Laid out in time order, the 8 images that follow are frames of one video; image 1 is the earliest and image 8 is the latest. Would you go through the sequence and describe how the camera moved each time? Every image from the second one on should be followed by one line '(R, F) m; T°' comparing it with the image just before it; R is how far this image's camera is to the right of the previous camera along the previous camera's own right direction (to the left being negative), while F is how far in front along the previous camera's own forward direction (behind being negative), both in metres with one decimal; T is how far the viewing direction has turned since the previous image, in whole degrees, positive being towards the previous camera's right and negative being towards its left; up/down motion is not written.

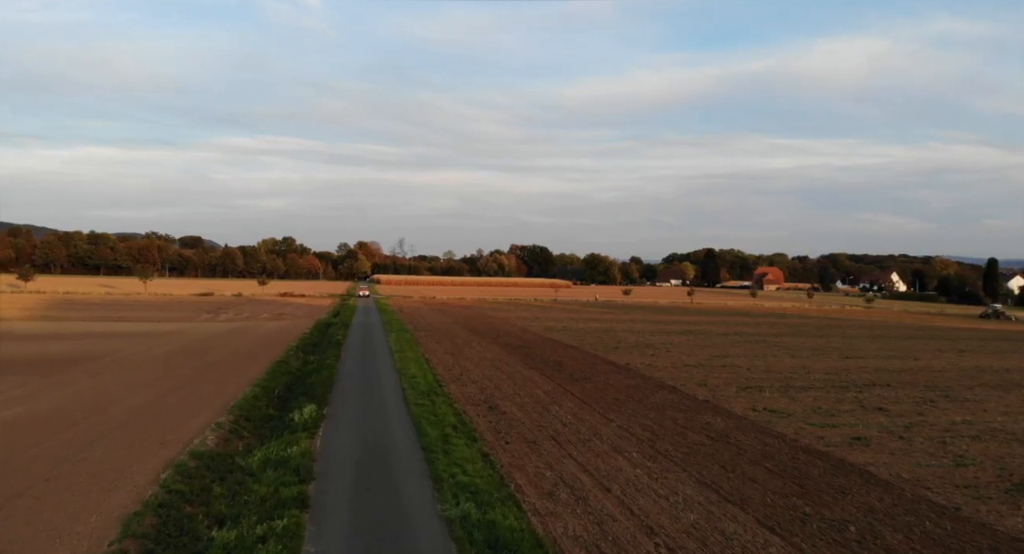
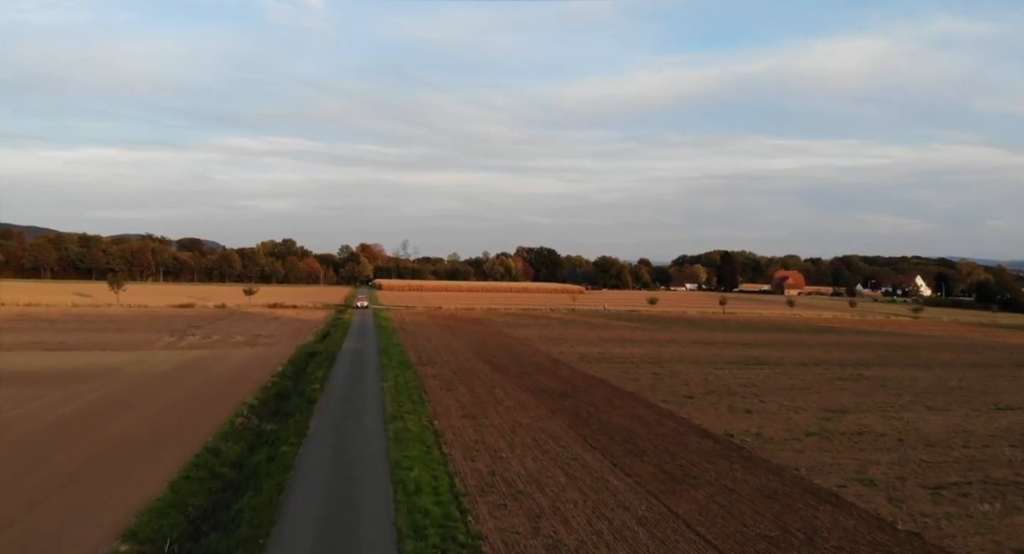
(-0.8, +6.0) m; 0°
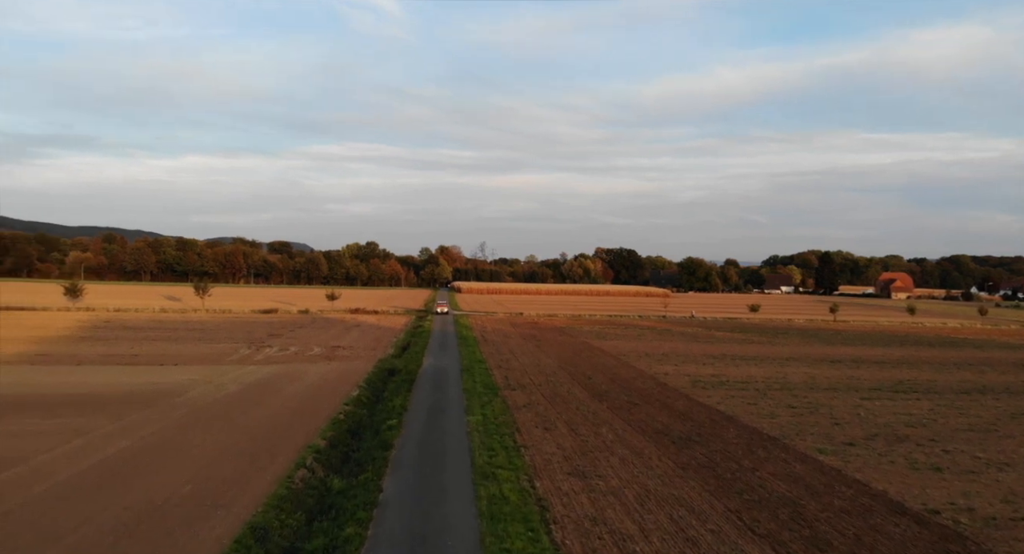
(-0.6, +2.9) m; -6°
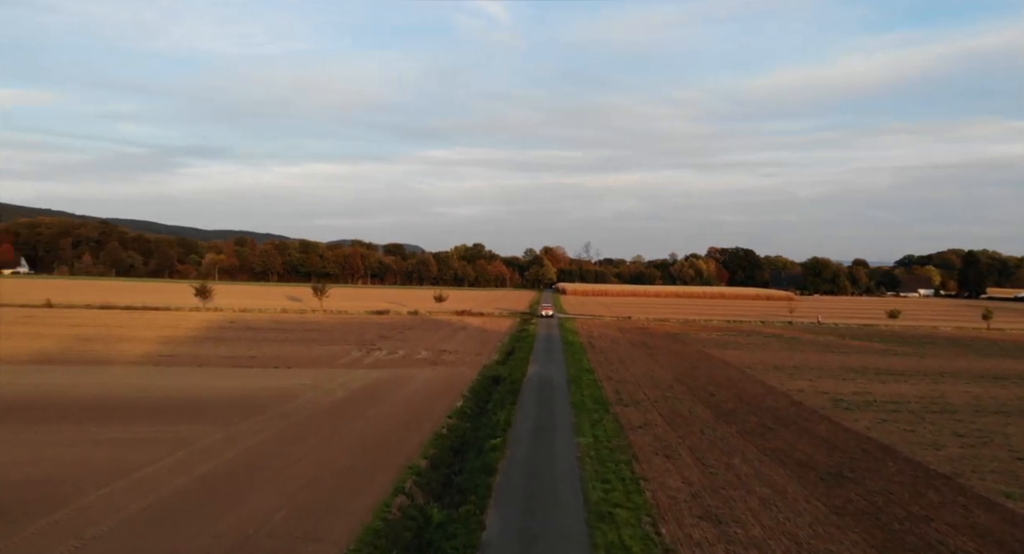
(-0.1, +1.3) m; -8°
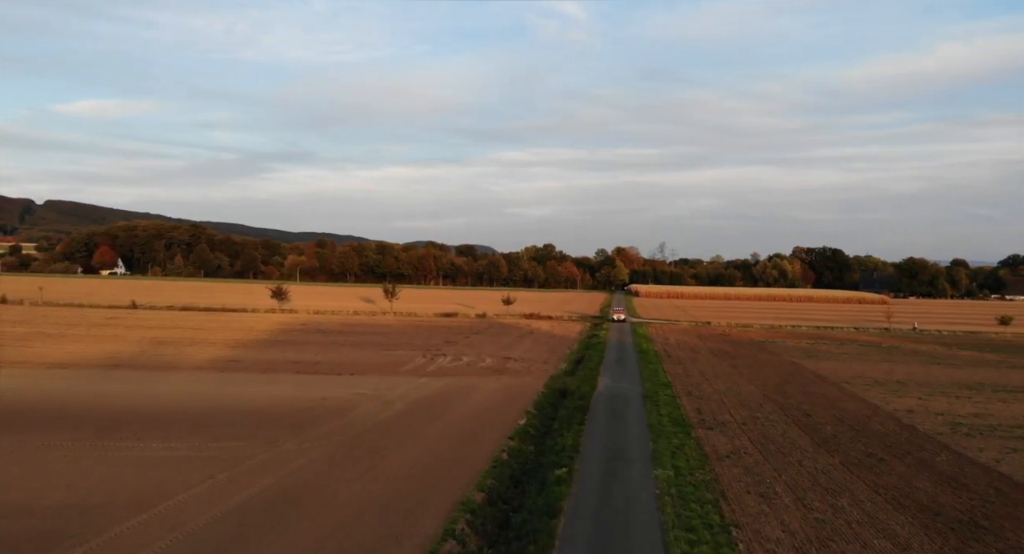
(+0.2, +1.5) m; -6°
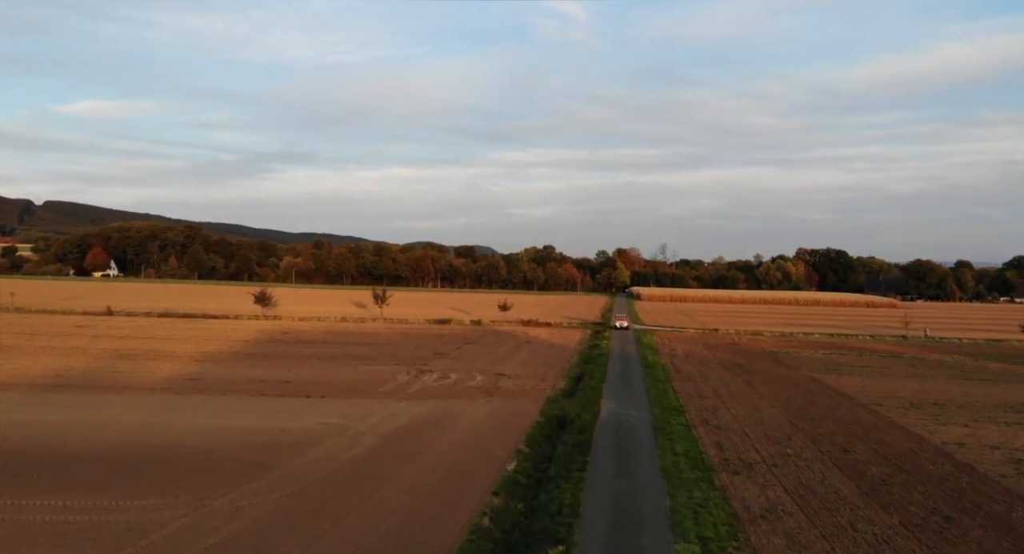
(+0.2, +2.9) m; 0°
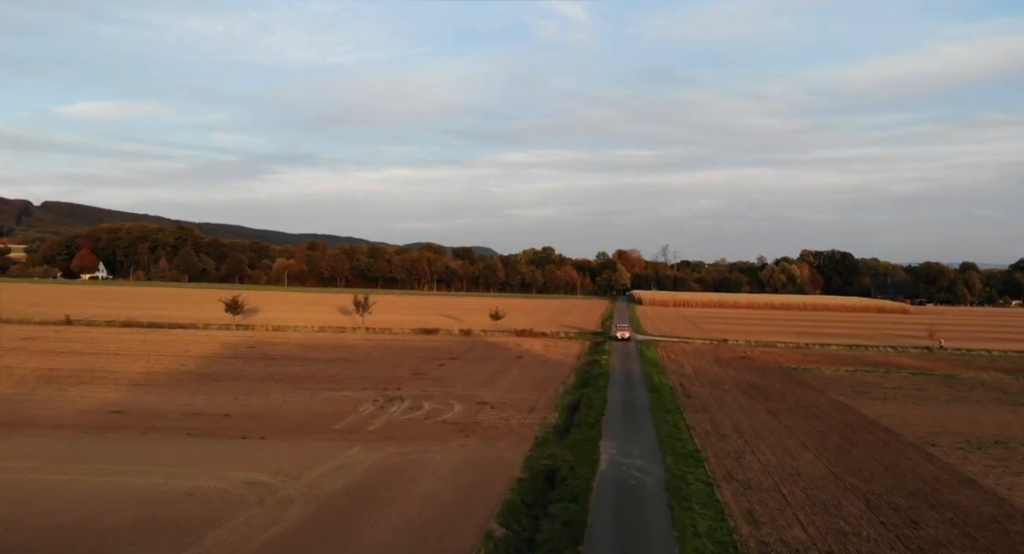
(+0.5, +4.0) m; 0°
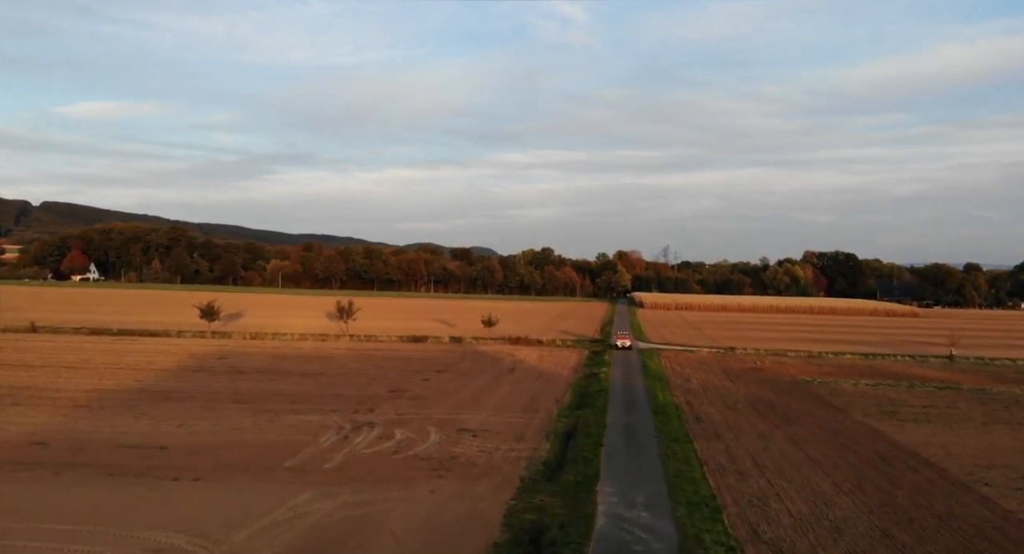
(+0.4, +3.0) m; 0°
